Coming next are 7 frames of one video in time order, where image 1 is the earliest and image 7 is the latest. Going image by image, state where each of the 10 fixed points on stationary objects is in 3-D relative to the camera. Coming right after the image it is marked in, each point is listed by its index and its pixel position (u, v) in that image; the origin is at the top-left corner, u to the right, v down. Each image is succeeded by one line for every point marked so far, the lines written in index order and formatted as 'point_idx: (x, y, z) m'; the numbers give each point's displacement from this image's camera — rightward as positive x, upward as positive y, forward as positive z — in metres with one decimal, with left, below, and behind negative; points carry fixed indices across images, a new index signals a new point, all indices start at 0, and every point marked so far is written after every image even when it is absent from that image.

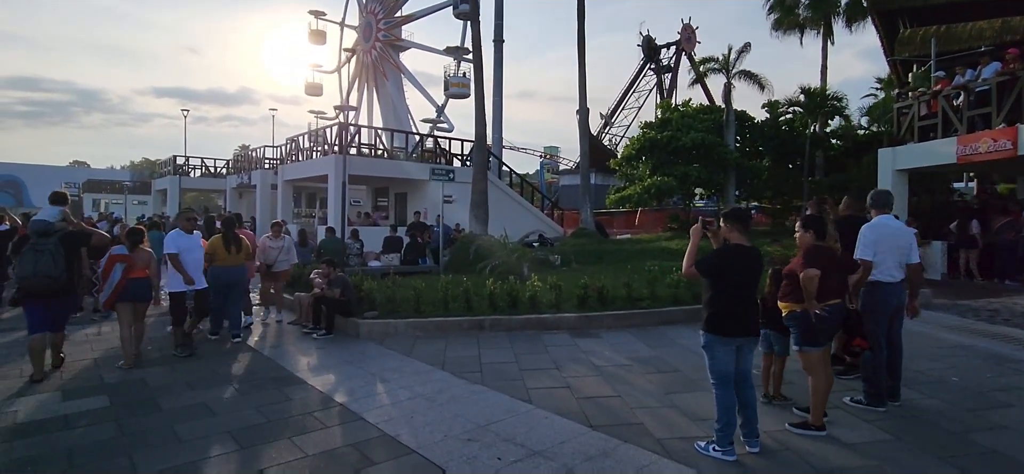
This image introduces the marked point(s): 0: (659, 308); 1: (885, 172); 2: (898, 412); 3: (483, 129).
0: (+2.6, -1.2, +9.5) m
1: (+10.7, +1.8, +15.7) m
2: (+3.5, -1.6, +5.0) m
3: (-0.9, +3.3, +16.3) m
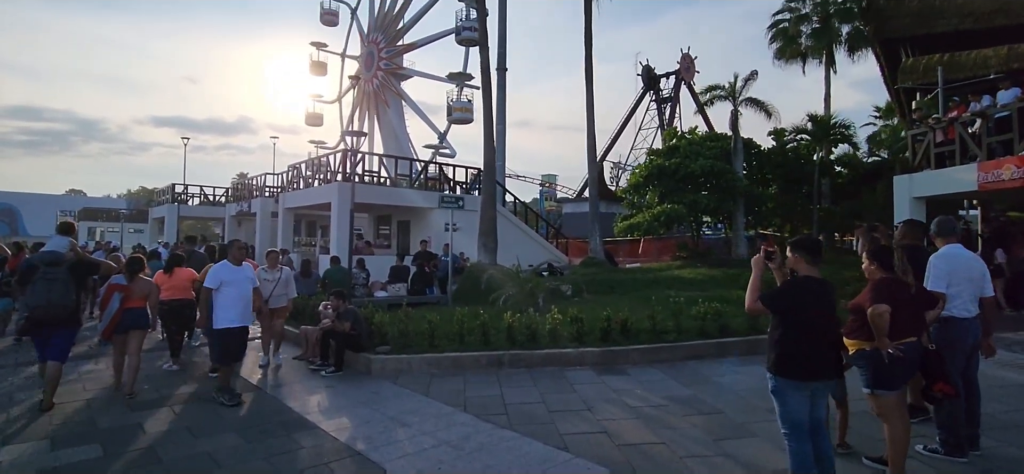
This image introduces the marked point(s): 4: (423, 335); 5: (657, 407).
0: (+2.9, -1.7, +9.0) m
1: (+11.0, +1.0, +15.4) m
2: (+3.9, -1.9, +4.5) m
3: (-0.6, +2.4, +16.0) m
4: (-1.5, -1.6, +8.9) m
5: (+1.7, -2.0, +6.5) m
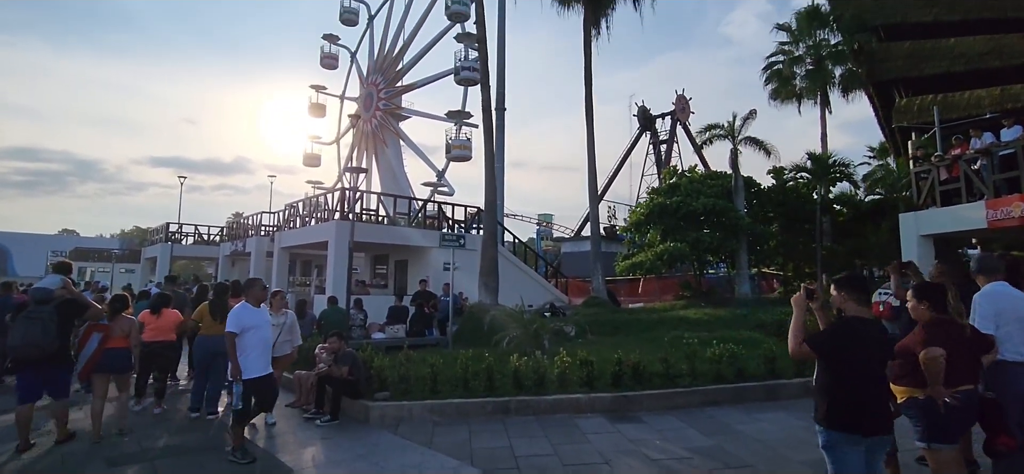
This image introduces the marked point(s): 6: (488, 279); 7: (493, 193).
0: (+3.0, -2.3, +8.5) m
1: (+11.1, -0.1, +15.2) m
2: (+4.0, -2.2, +4.1) m
3: (-0.6, +1.3, +15.8) m
4: (-1.4, -2.2, +8.4) m
5: (+1.9, -2.5, +6.0) m
6: (-0.7, -1.2, +15.3) m
7: (-0.6, +1.2, +15.7) m
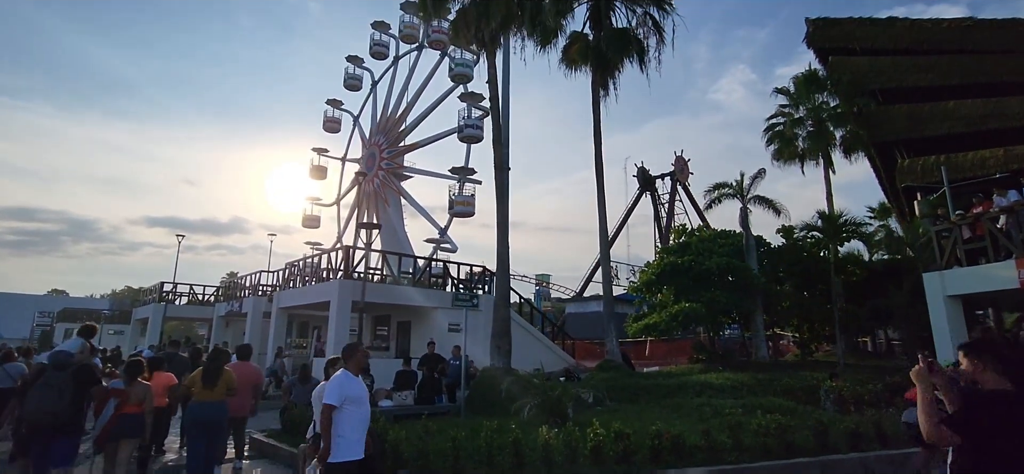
0: (+3.4, -3.2, +7.7) m
1: (+11.4, -1.7, +14.7) m
2: (+4.5, -2.5, +3.3) m
3: (-0.2, -0.4, +15.3) m
4: (-0.9, -3.0, +7.6) m
5: (+2.3, -3.1, +5.2) m
6: (-0.3, -2.8, +14.6) m
7: (-0.2, -0.4, +15.3) m
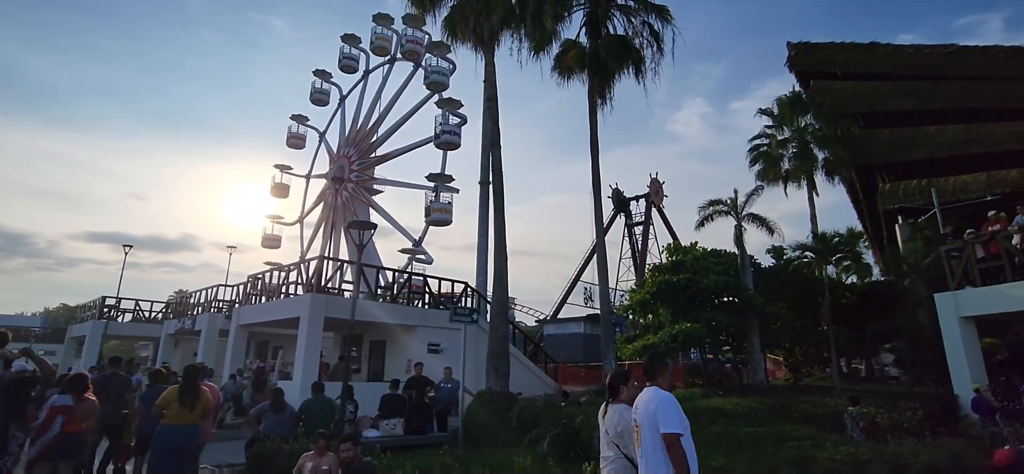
0: (+3.8, -3.2, +6.6) m
1: (+11.3, -2.2, +14.1) m
2: (+5.2, -2.4, +2.3) m
3: (-0.3, -0.7, +14.0) m
4: (-0.5, -3.0, +6.1) m
5: (+2.9, -2.9, +4.0) m
6: (-0.4, -3.0, +13.1) m
7: (-0.3, -0.7, +13.9) m
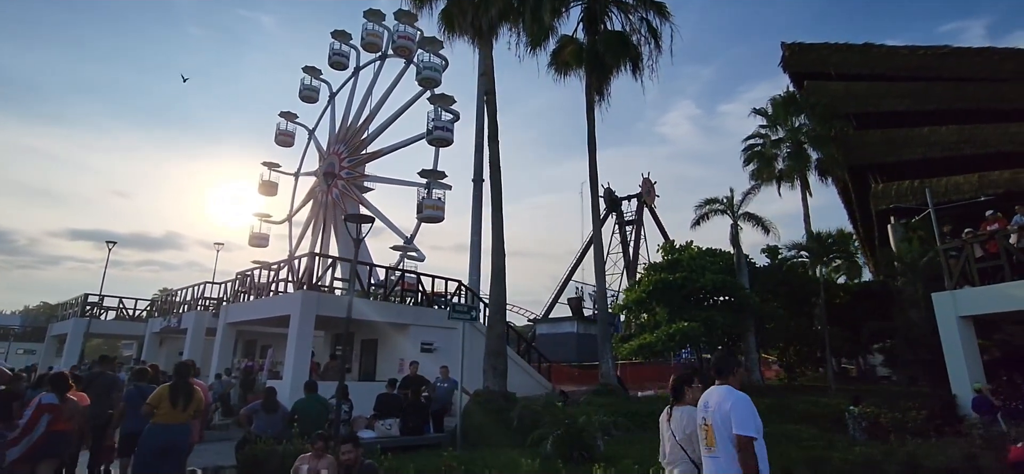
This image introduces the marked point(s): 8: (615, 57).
0: (+3.9, -3.1, +6.4) m
1: (+11.3, -2.1, +14.1) m
2: (+5.4, -2.3, +2.1) m
3: (-0.3, -0.6, +13.7) m
4: (-0.4, -2.9, +5.8) m
5: (+3.0, -2.9, +3.8) m
6: (-0.4, -2.9, +12.9) m
7: (-0.3, -0.6, +13.7) m
8: (+3.4, +6.0, +18.2) m
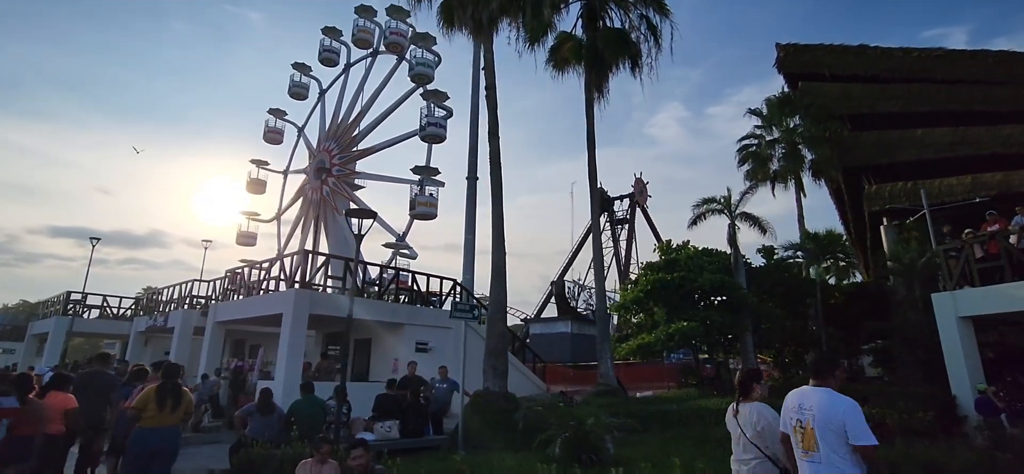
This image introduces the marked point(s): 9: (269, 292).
0: (+4.0, -3.1, +6.2) m
1: (+11.2, -2.2, +14.1) m
2: (+5.6, -2.3, +2.0) m
3: (-0.3, -0.5, +13.5) m
4: (-0.2, -2.8, +5.6) m
5: (+3.2, -2.8, +3.6) m
6: (-0.4, -2.9, +12.6) m
7: (-0.3, -0.5, +13.4) m
8: (+3.4, +6.0, +18.0) m
9: (-8.2, -1.9, +18.3) m
